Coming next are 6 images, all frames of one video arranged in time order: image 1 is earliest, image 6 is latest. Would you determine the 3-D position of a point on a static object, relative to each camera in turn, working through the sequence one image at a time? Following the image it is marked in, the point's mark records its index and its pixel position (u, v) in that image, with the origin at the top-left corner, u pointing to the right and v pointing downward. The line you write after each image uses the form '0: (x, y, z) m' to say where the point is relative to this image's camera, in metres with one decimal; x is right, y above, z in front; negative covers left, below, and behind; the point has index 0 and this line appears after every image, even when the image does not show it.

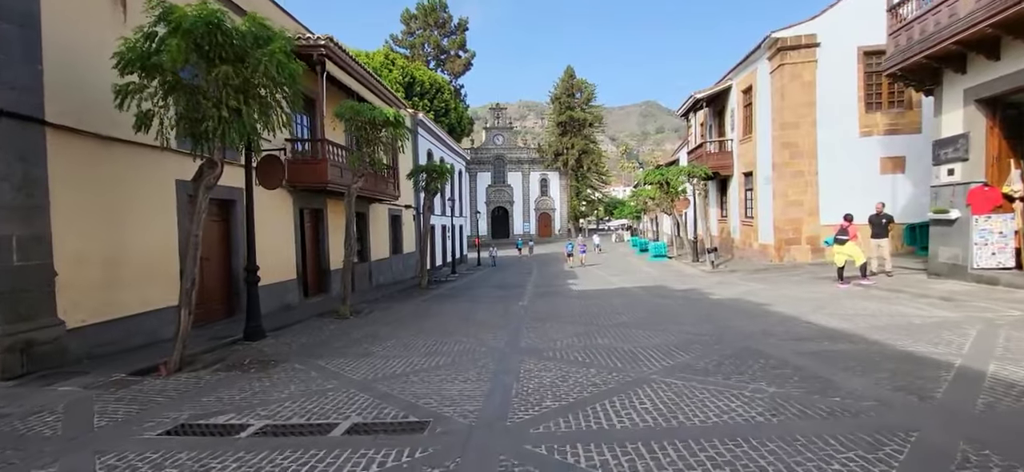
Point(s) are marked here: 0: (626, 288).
0: (+4.4, -1.9, +18.8) m
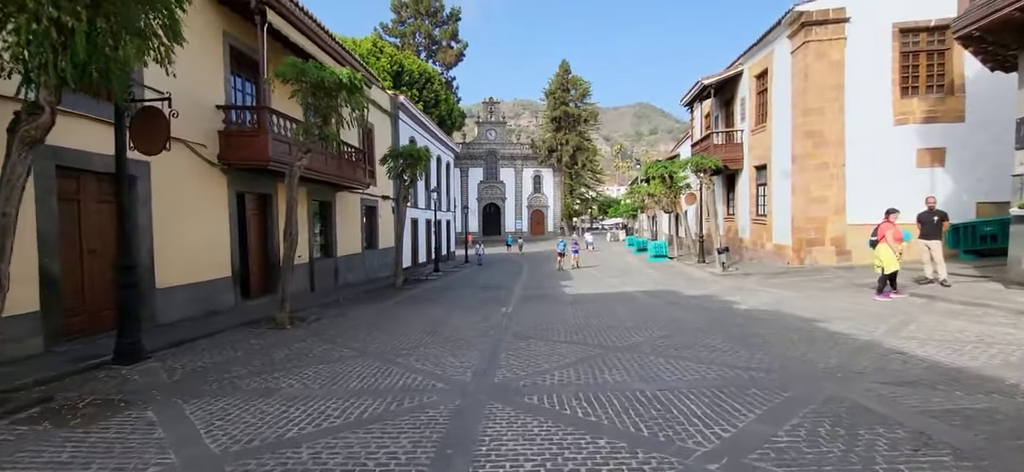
0: (+3.8, -1.8, +16.2) m
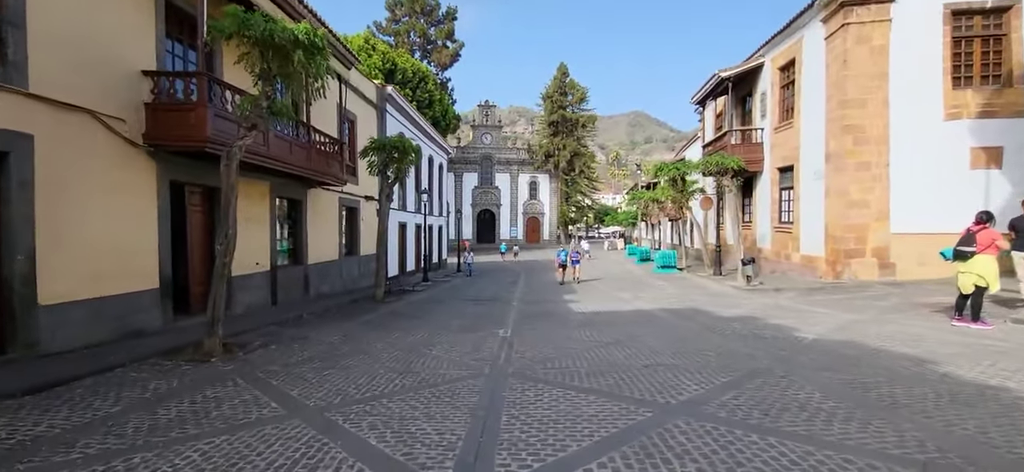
0: (+3.8, -2.0, +13.8) m
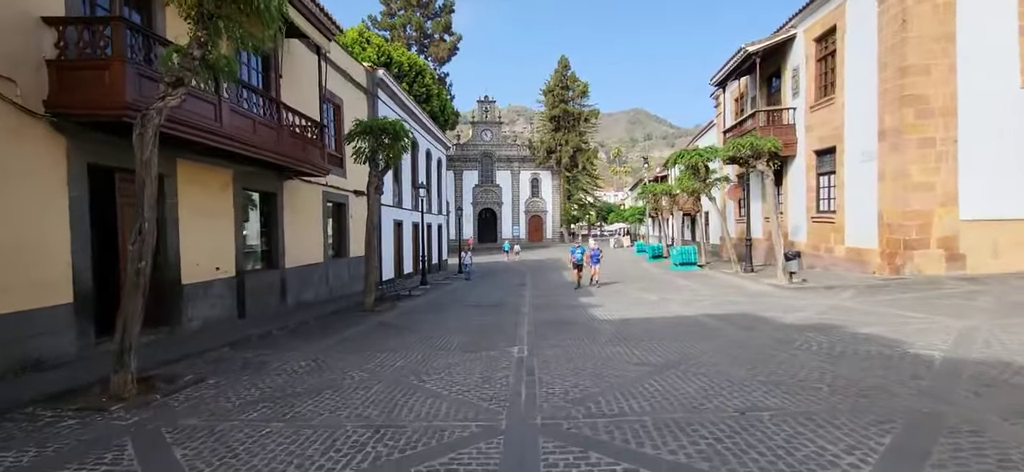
0: (+4.1, -1.8, +11.5) m
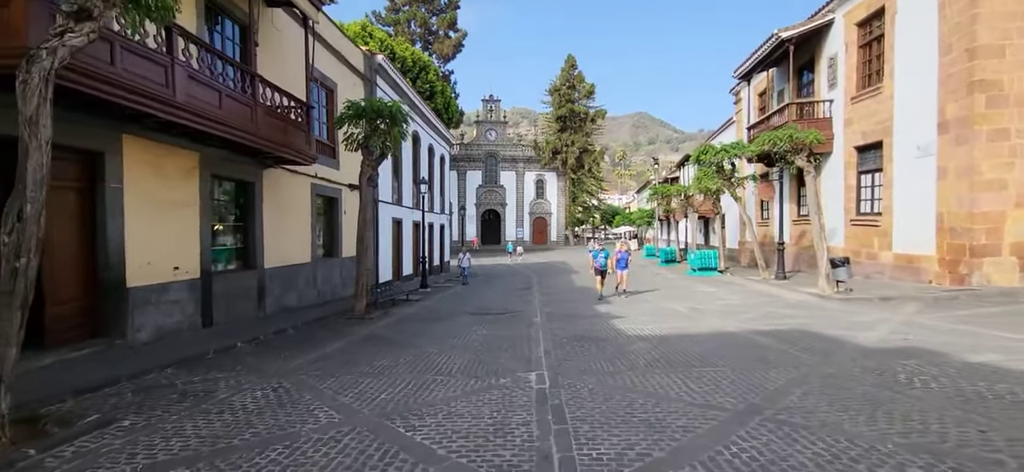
0: (+4.3, -1.8, +9.6) m
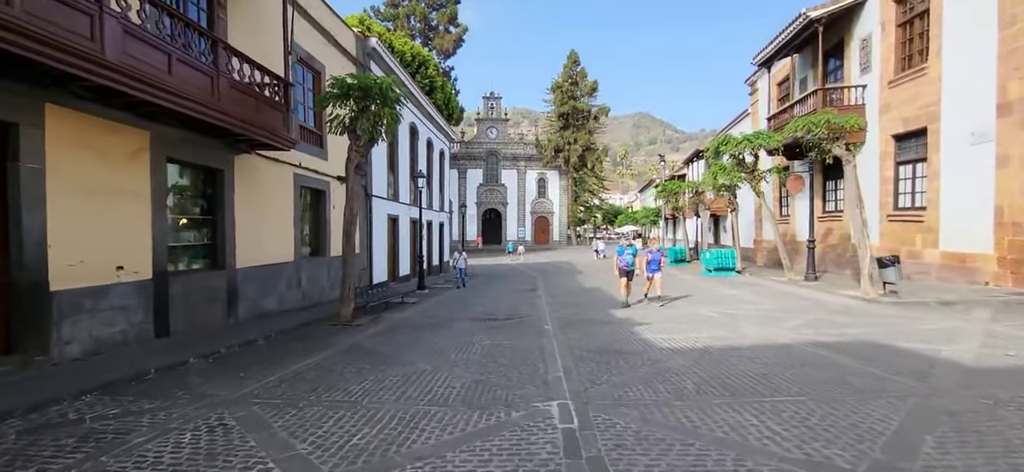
0: (+4.5, -1.7, +8.1) m
